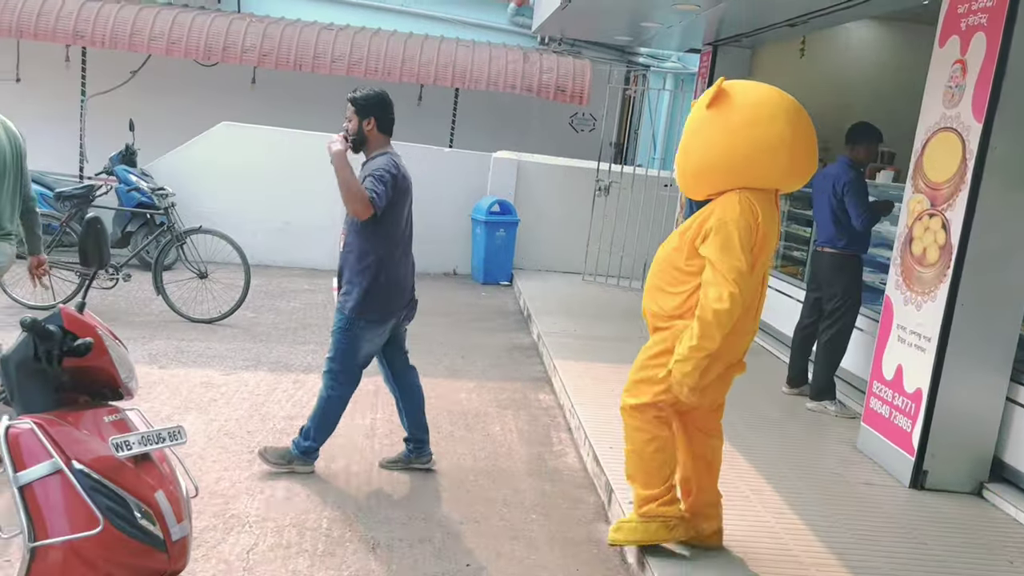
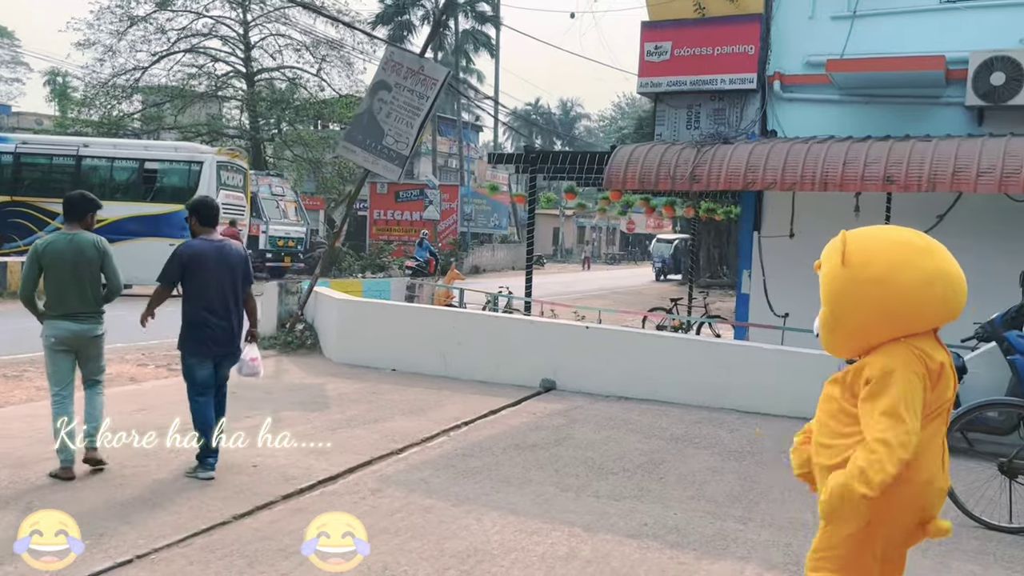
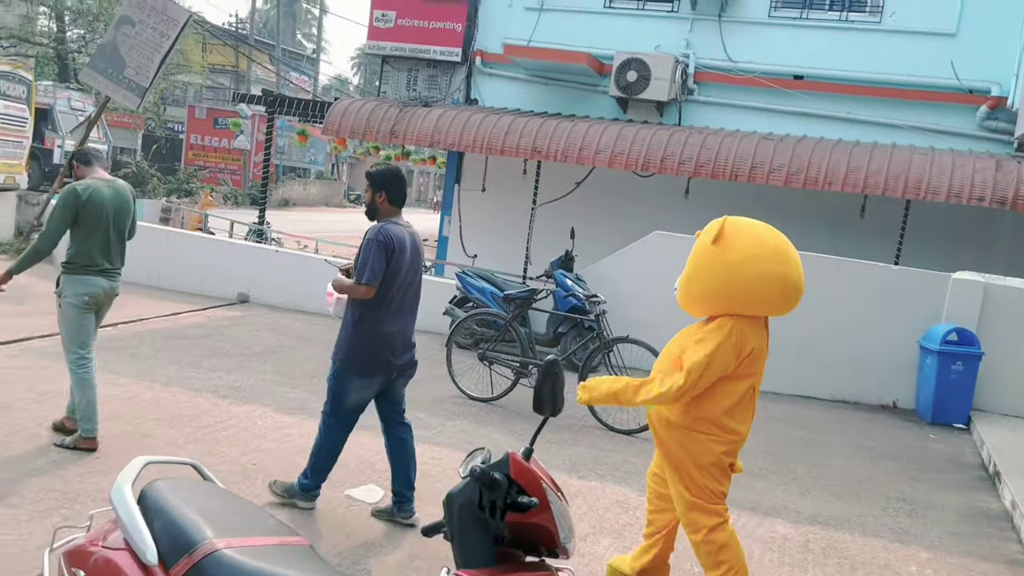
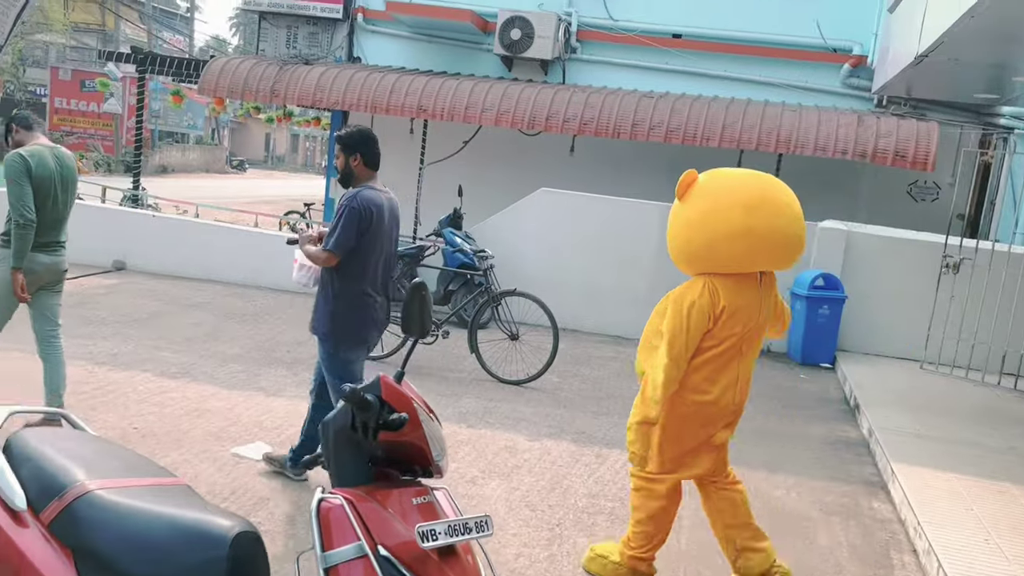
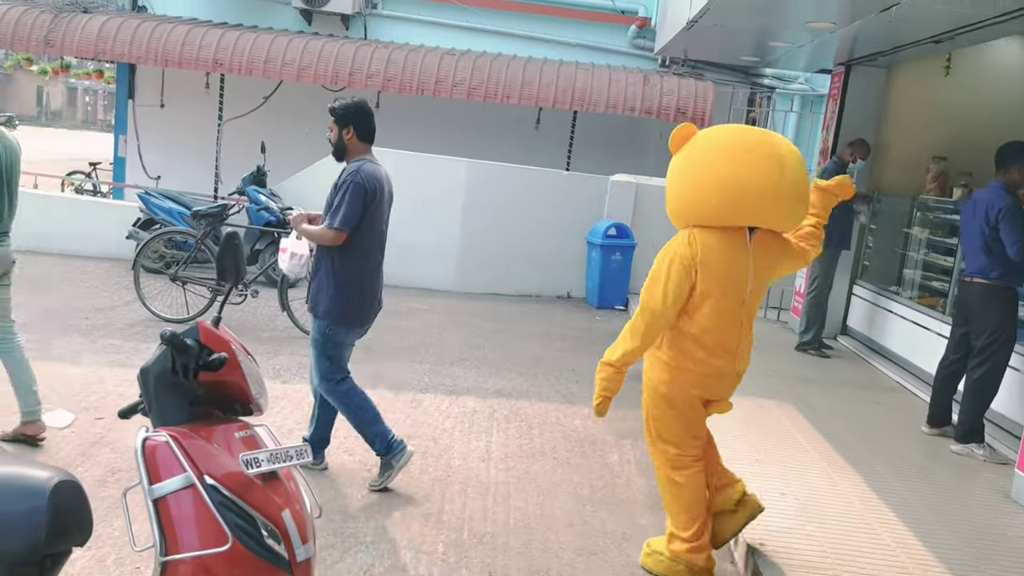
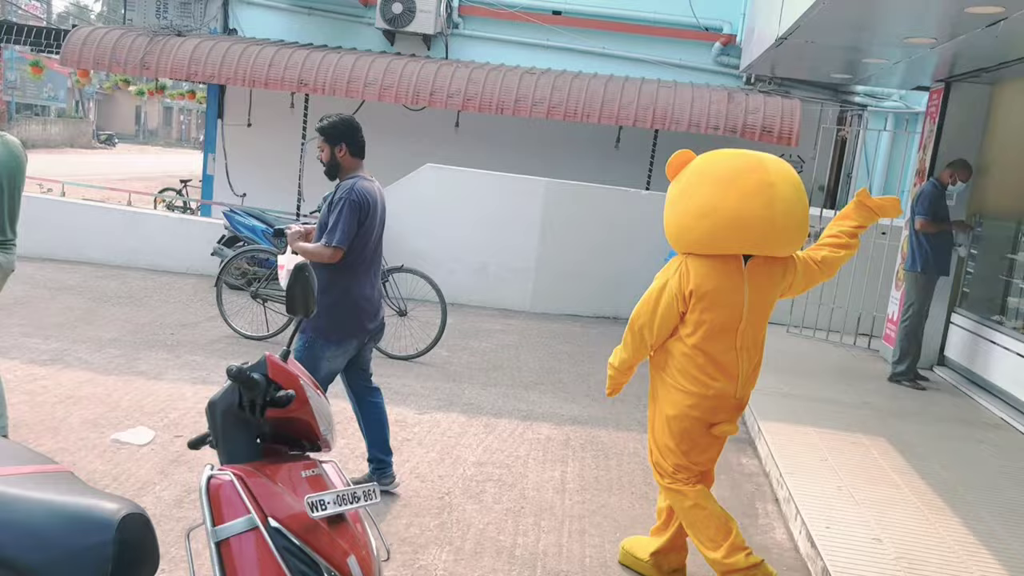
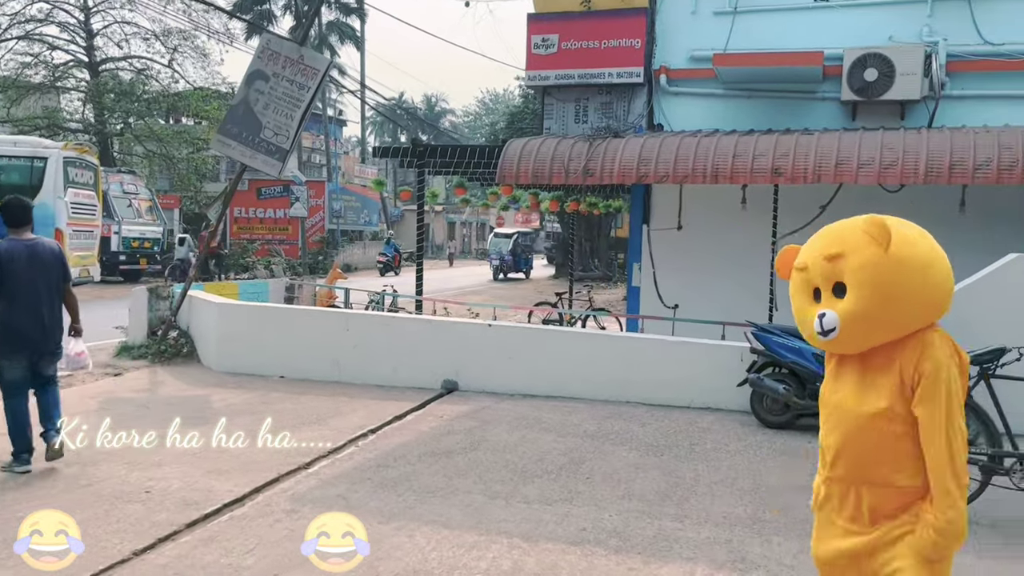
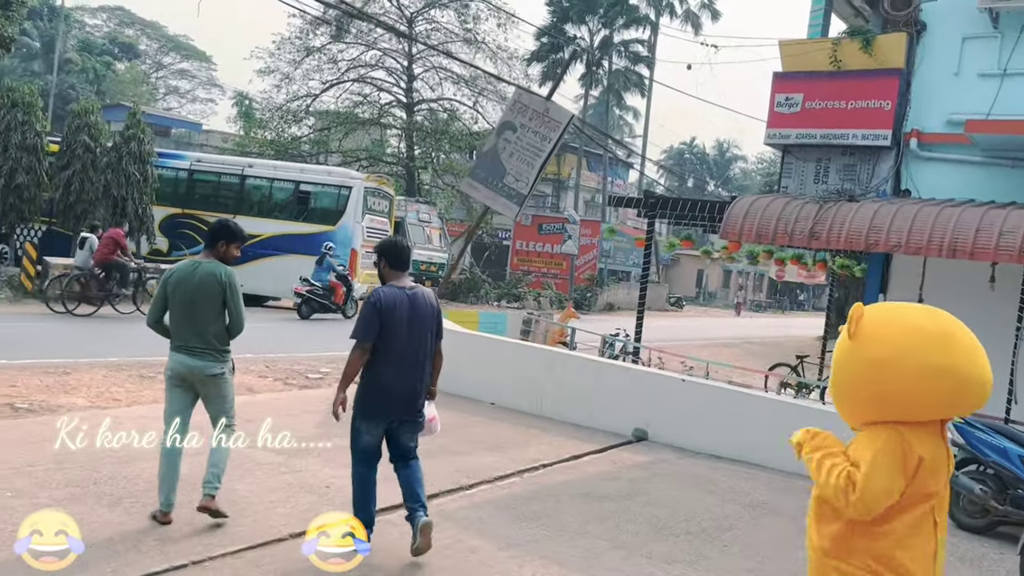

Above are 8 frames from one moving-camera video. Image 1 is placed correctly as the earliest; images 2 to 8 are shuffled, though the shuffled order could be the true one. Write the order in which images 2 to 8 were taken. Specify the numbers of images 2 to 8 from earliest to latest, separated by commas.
5, 6, 4, 3, 8, 2, 7
